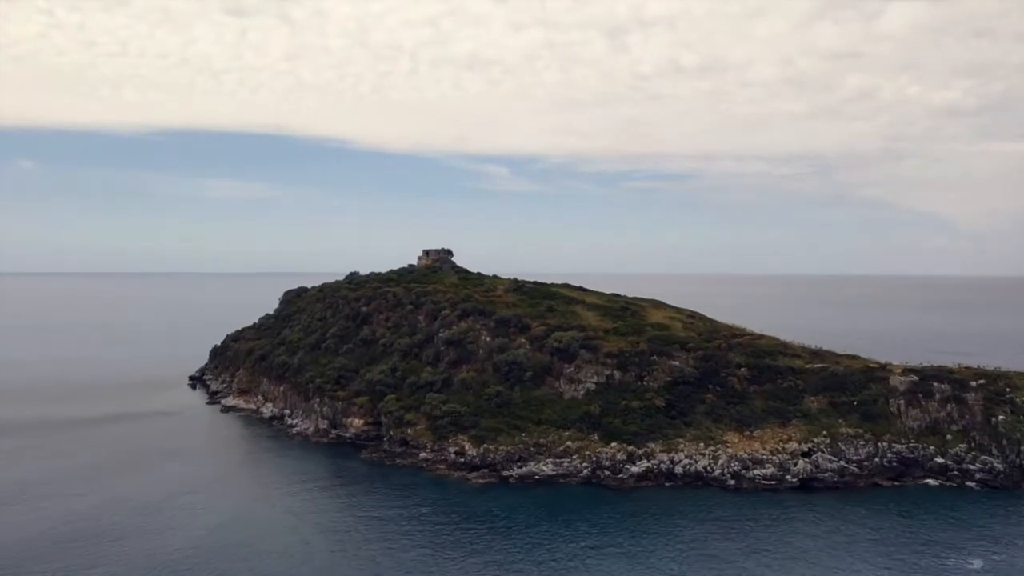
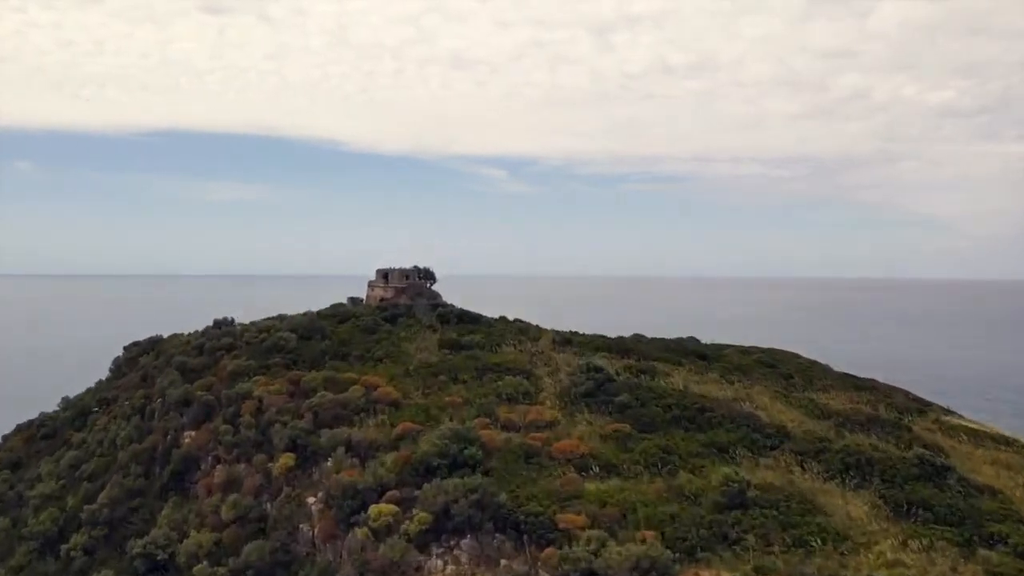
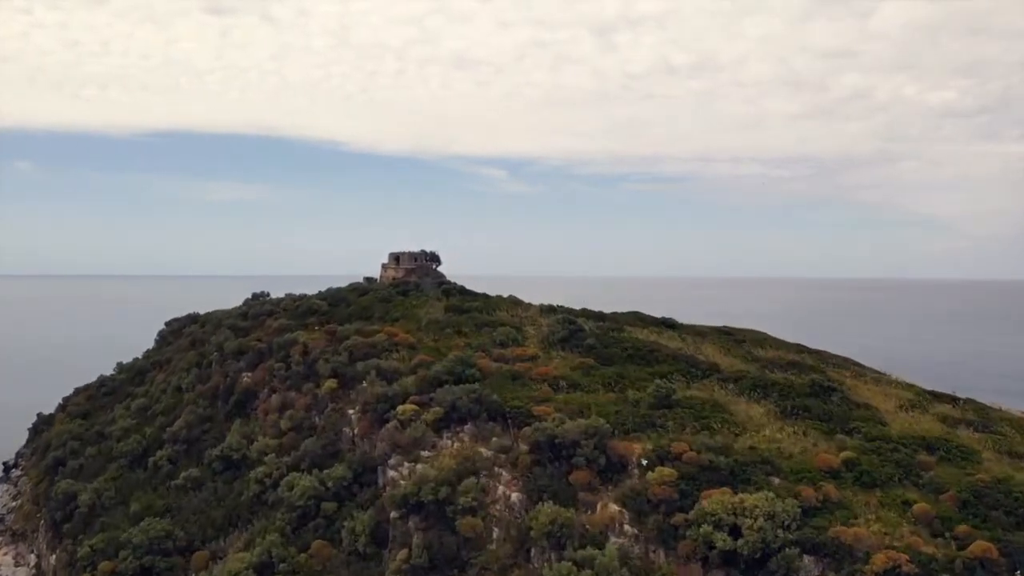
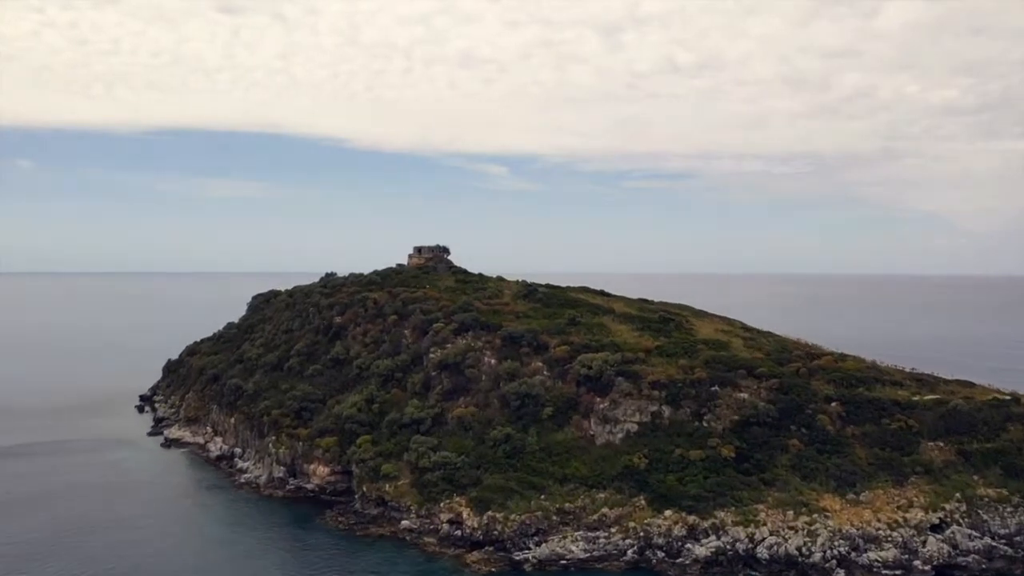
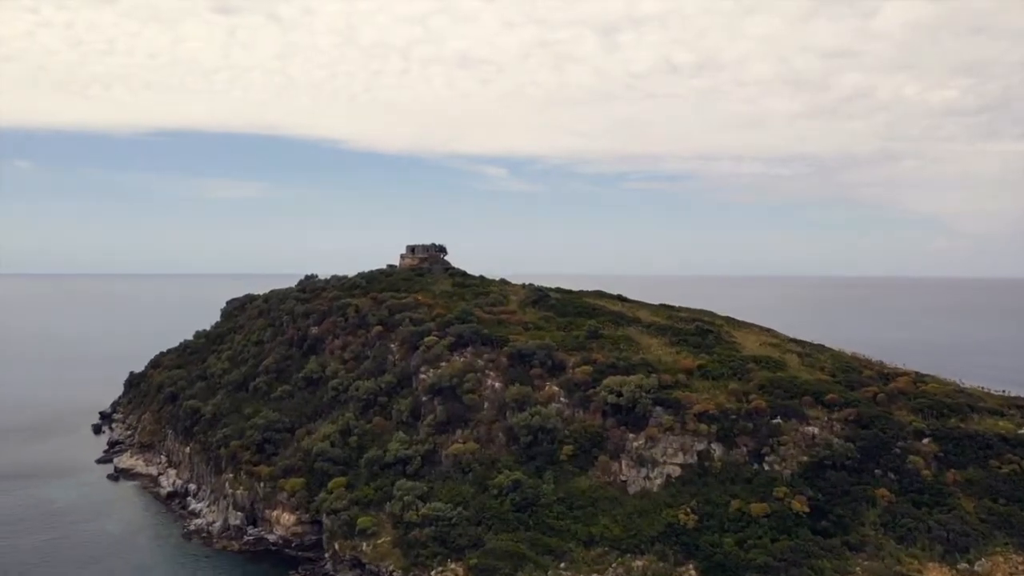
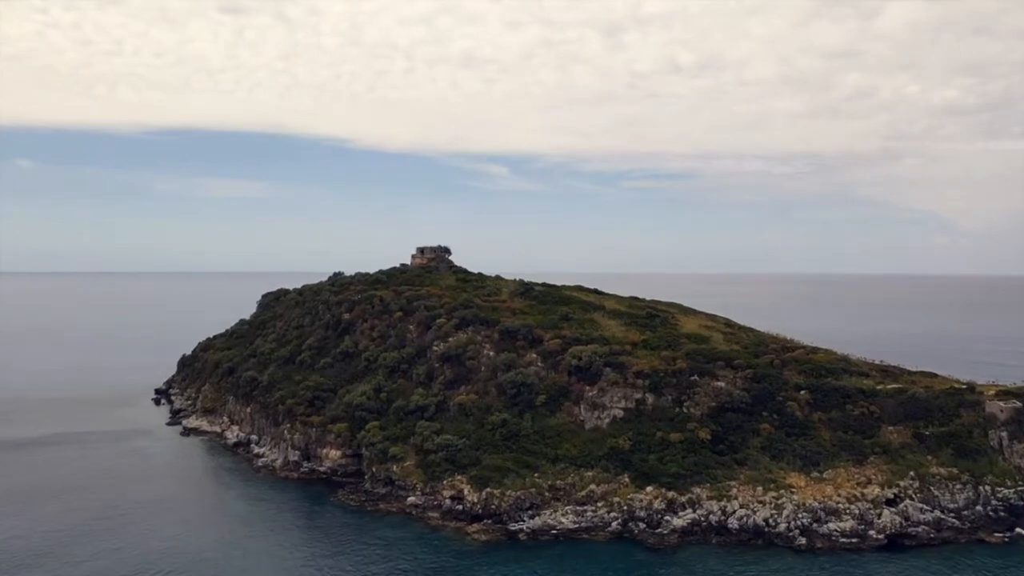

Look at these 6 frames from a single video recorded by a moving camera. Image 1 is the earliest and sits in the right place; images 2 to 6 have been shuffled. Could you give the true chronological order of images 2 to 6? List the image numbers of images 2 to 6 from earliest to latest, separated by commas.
6, 4, 5, 3, 2
